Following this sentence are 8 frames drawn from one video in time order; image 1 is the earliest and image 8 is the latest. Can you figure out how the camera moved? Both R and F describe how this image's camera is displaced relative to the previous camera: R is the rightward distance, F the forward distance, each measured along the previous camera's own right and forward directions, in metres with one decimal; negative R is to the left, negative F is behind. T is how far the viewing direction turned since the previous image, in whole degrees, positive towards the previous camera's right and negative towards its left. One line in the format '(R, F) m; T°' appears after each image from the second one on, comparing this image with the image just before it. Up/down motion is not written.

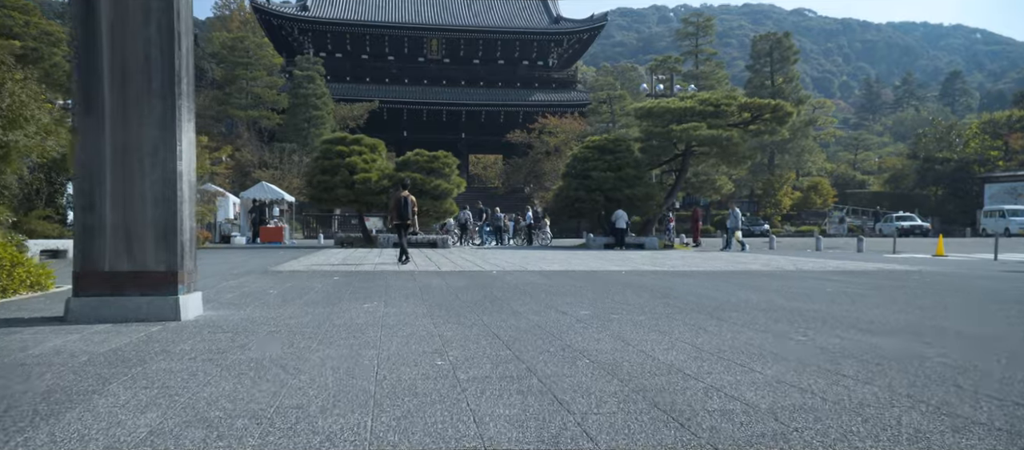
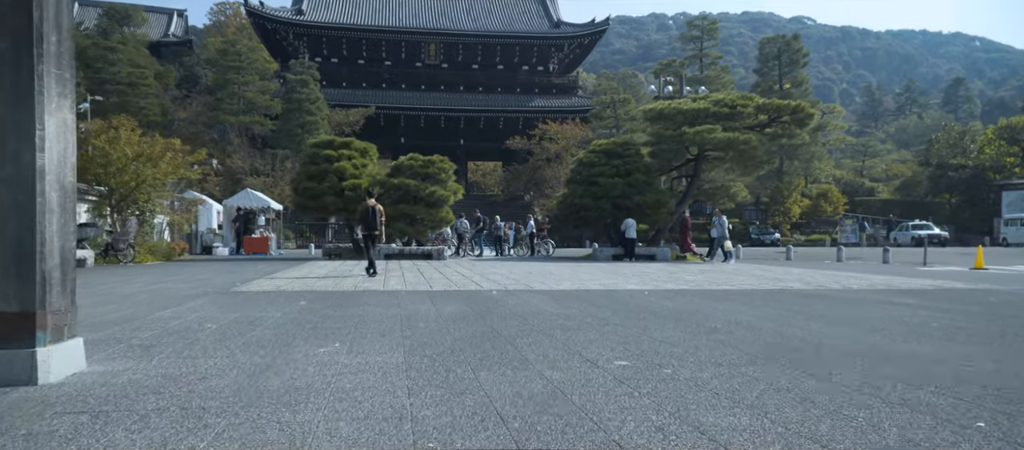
(-0.1, +2.0) m; 0°
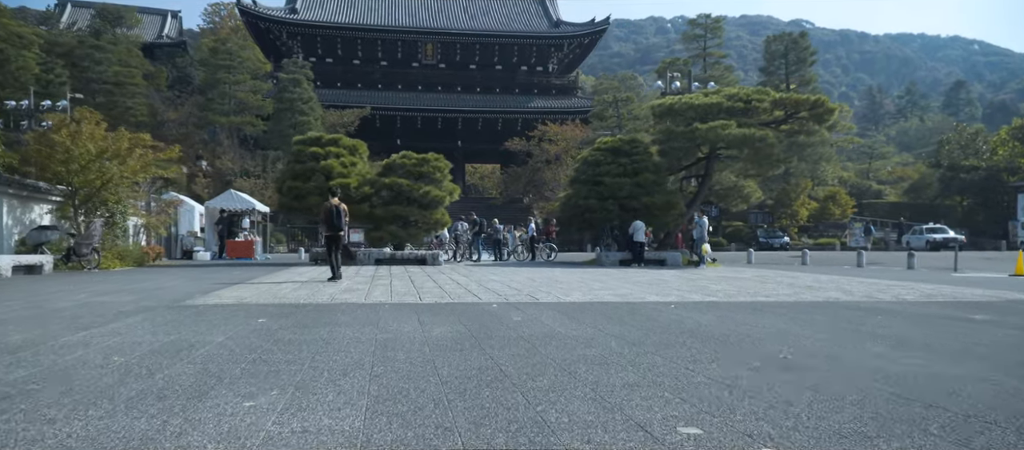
(-0.1, +1.8) m; 0°
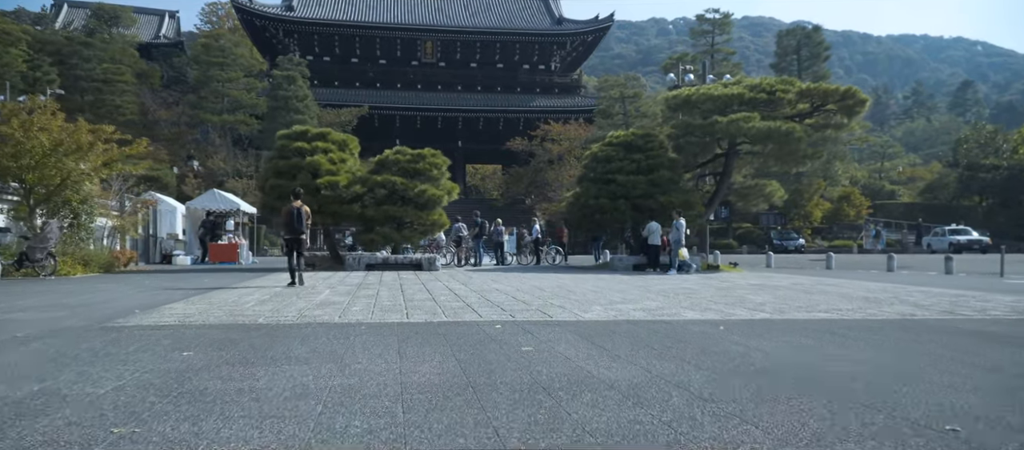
(-0.1, +2.0) m; 0°
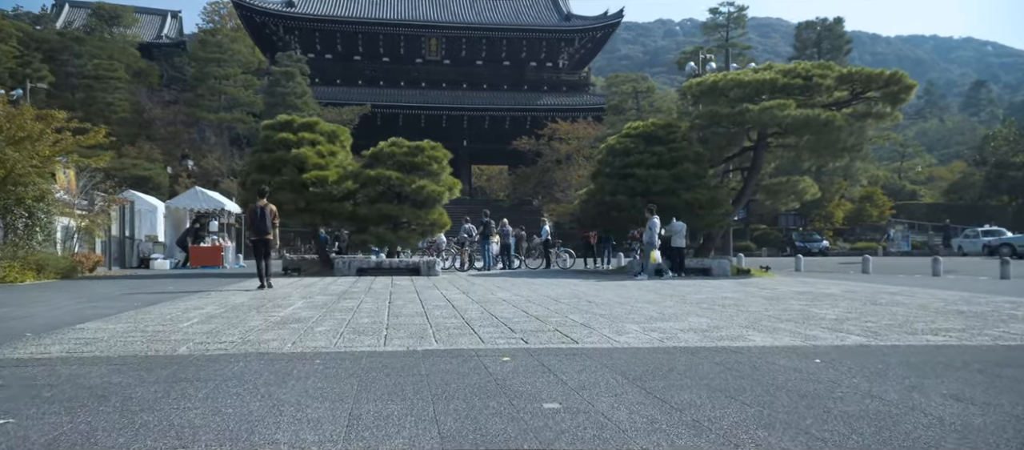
(-0.1, +2.3) m; -1°
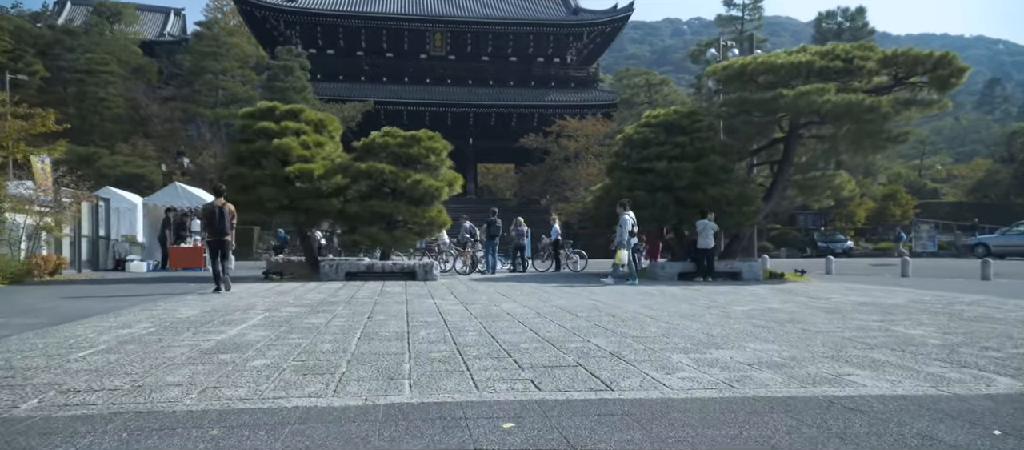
(0.0, +2.1) m; -1°
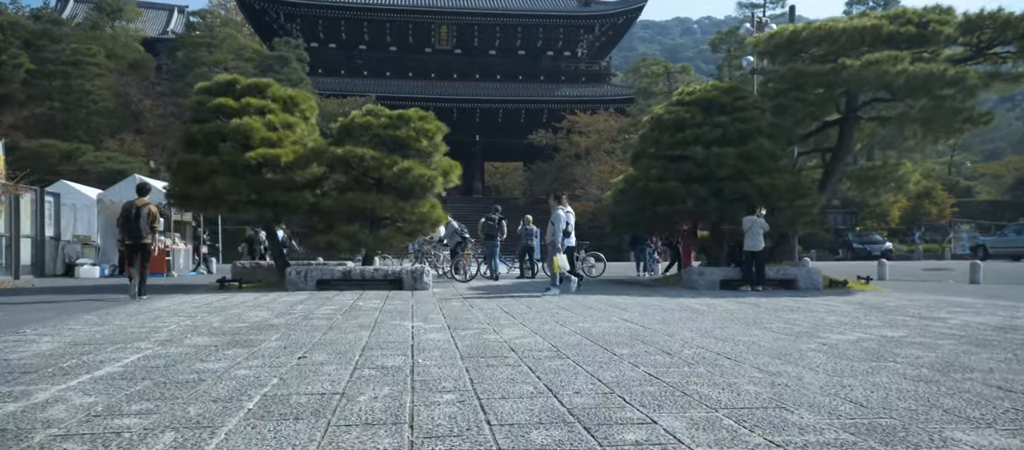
(0.0, +3.1) m; -1°
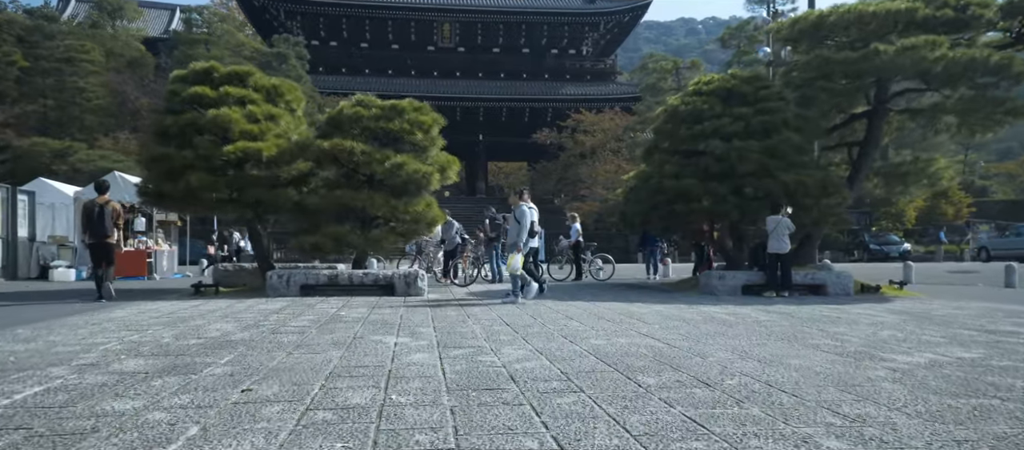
(0.0, +1.3) m; 0°
